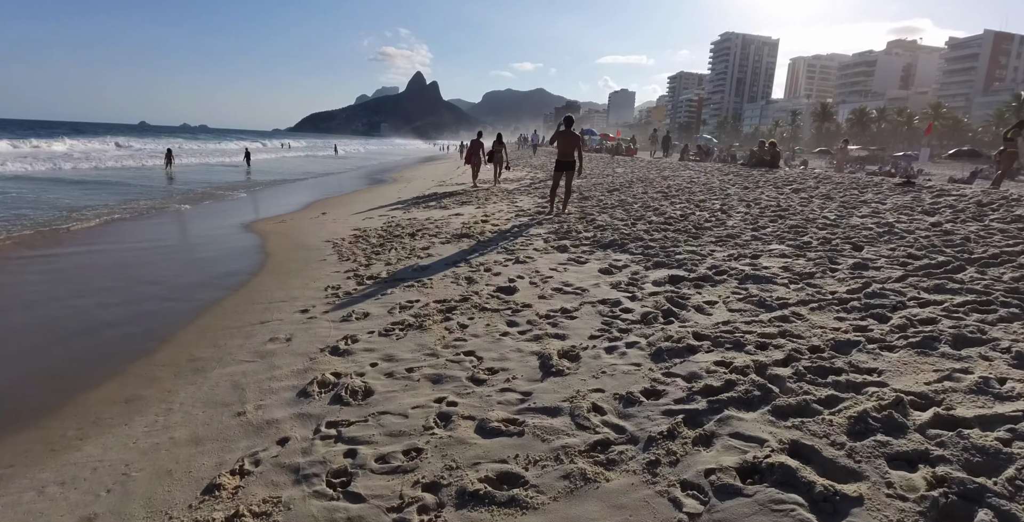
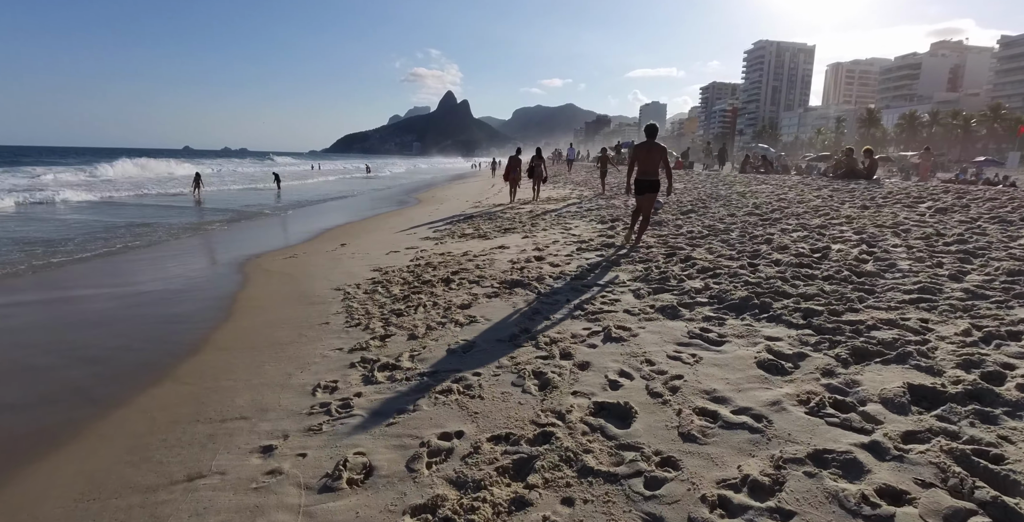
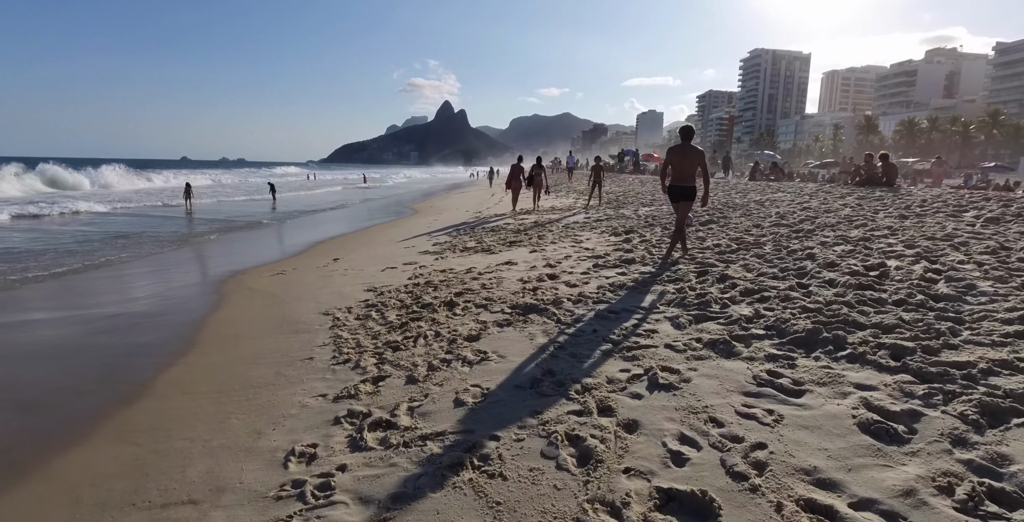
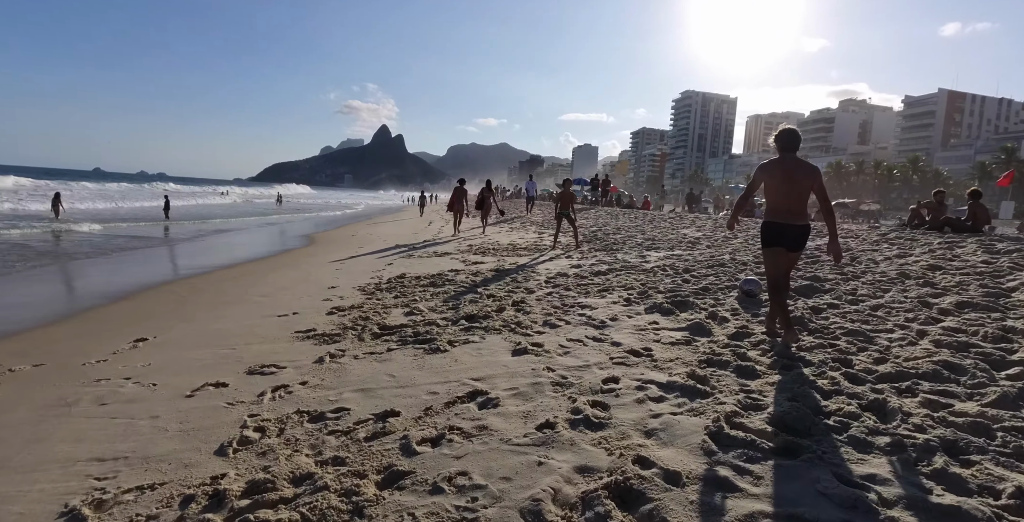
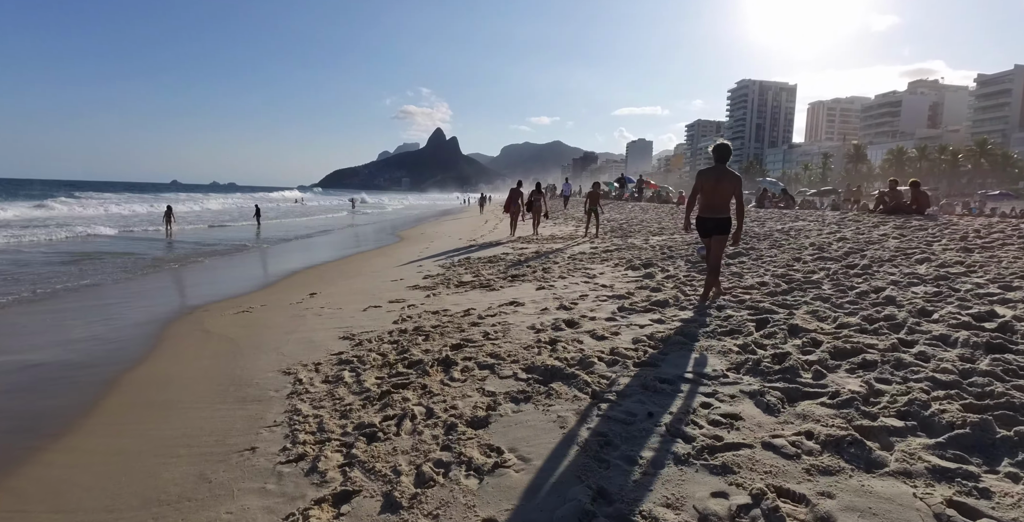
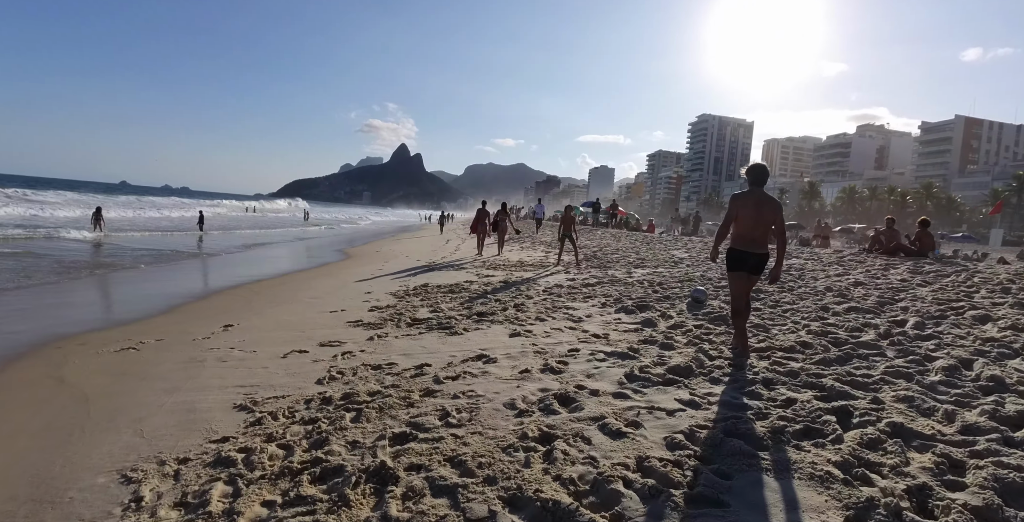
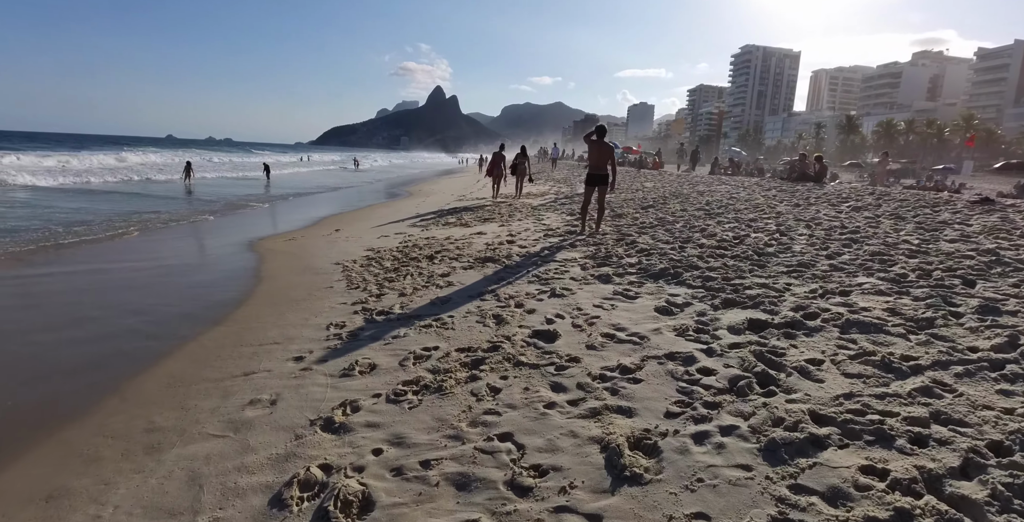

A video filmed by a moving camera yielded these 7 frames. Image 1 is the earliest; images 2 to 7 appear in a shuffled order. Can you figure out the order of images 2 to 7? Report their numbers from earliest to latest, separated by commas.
7, 2, 3, 5, 6, 4
